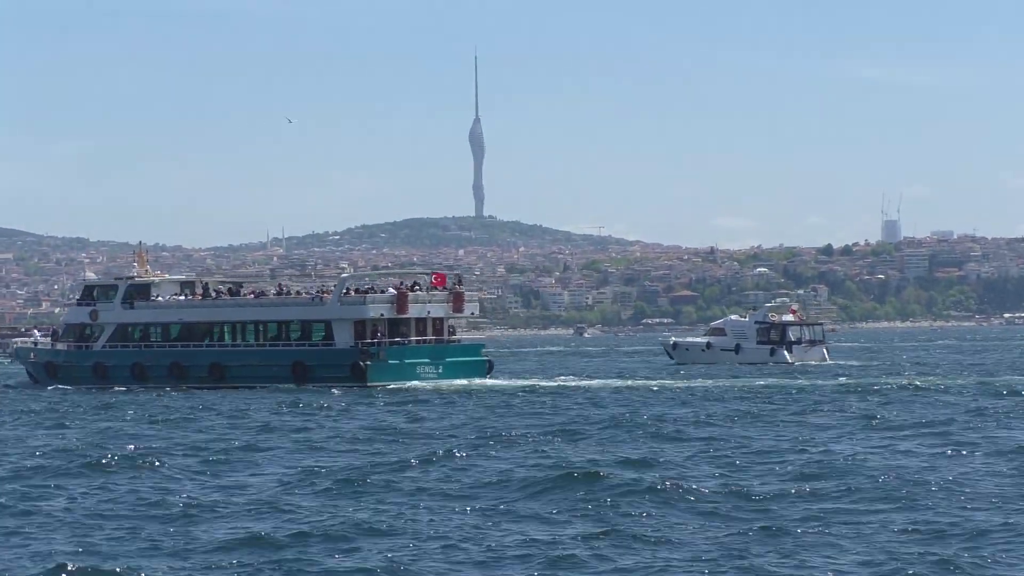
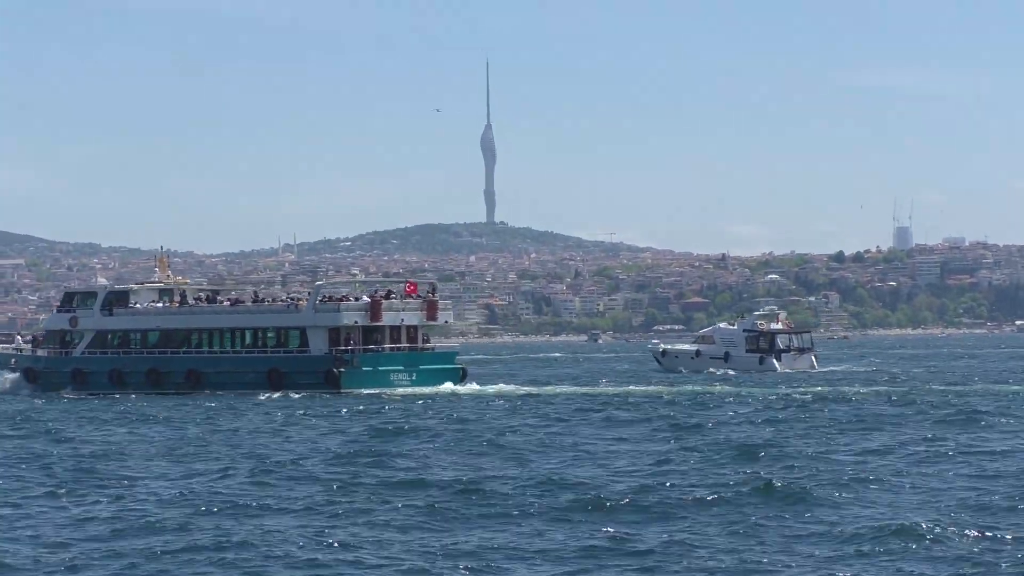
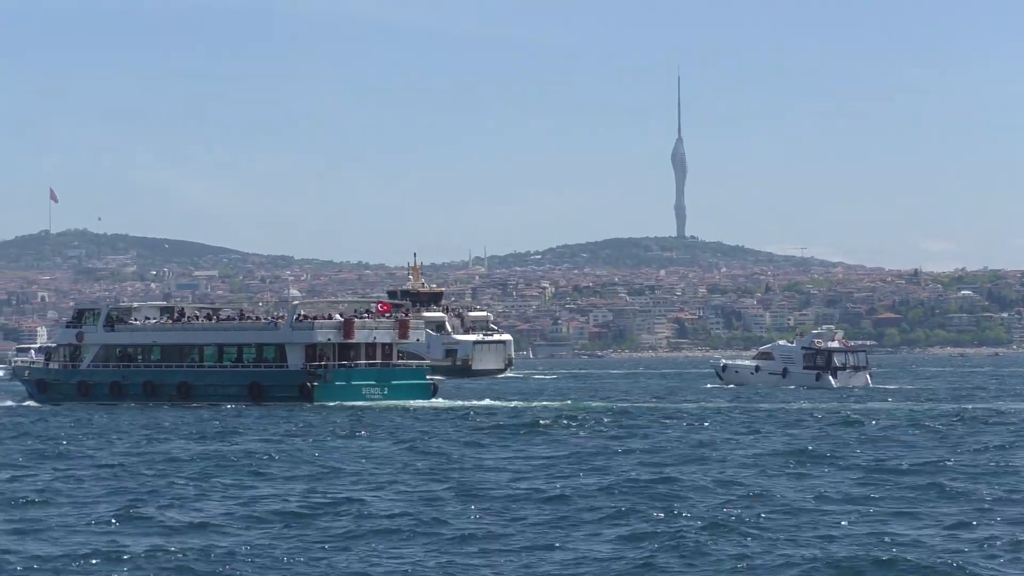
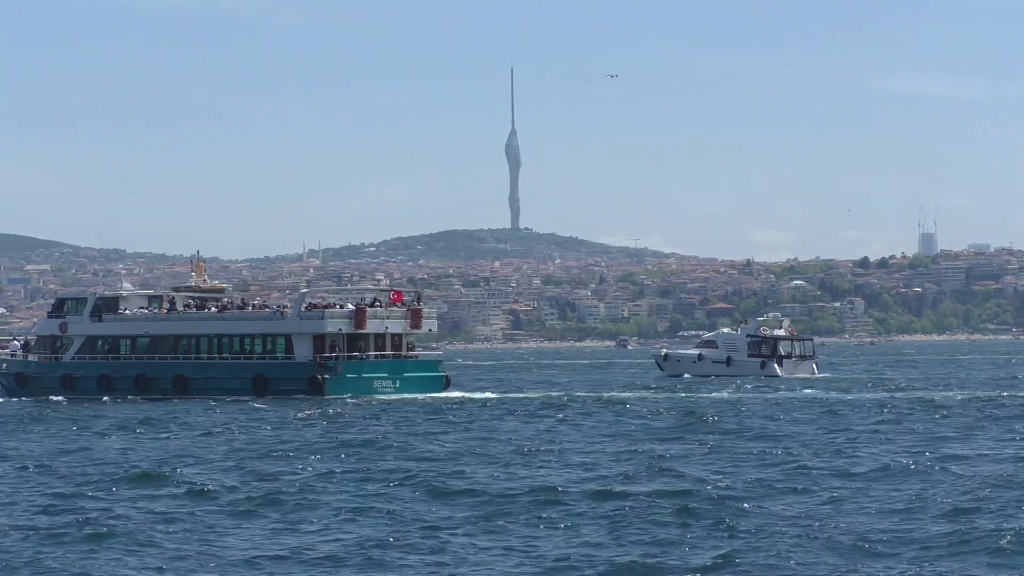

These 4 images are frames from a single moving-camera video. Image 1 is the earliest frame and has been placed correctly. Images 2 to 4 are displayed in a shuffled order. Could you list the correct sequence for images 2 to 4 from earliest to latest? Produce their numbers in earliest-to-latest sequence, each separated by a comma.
2, 4, 3
